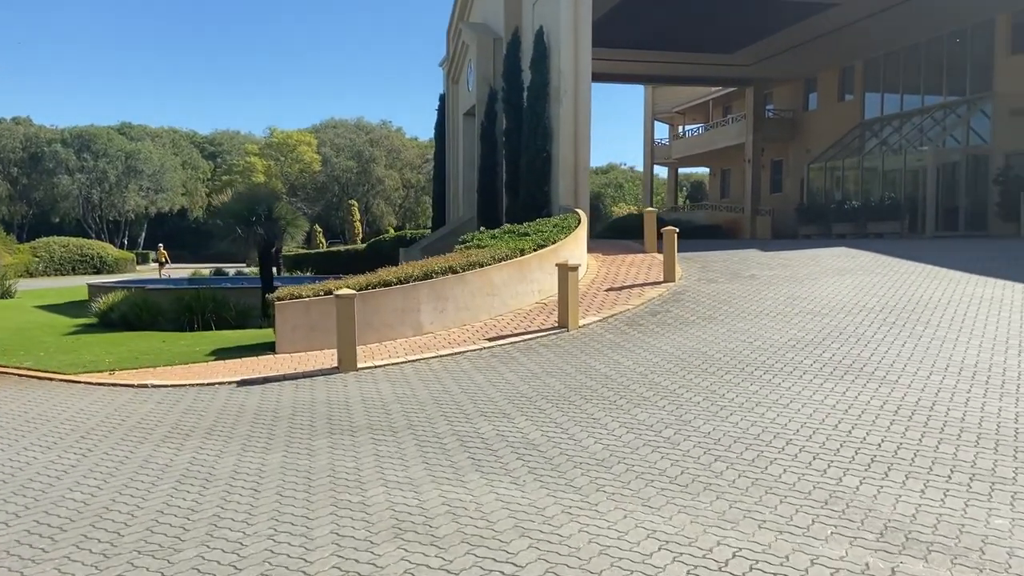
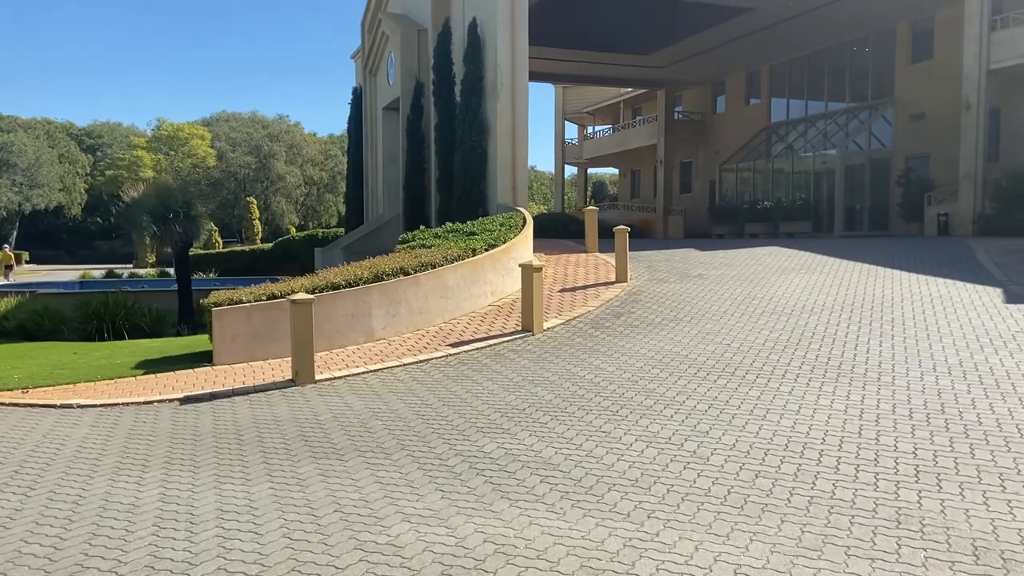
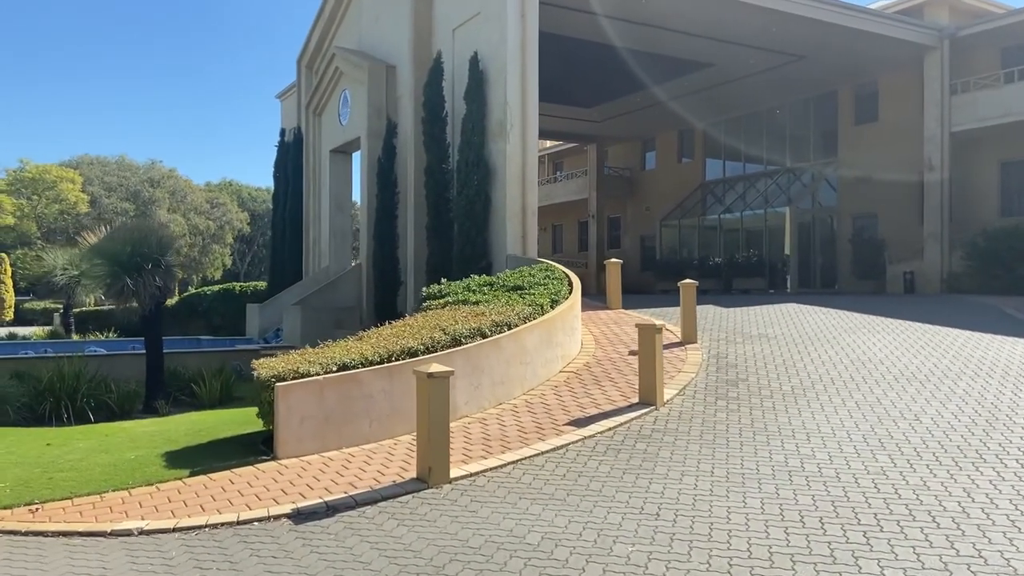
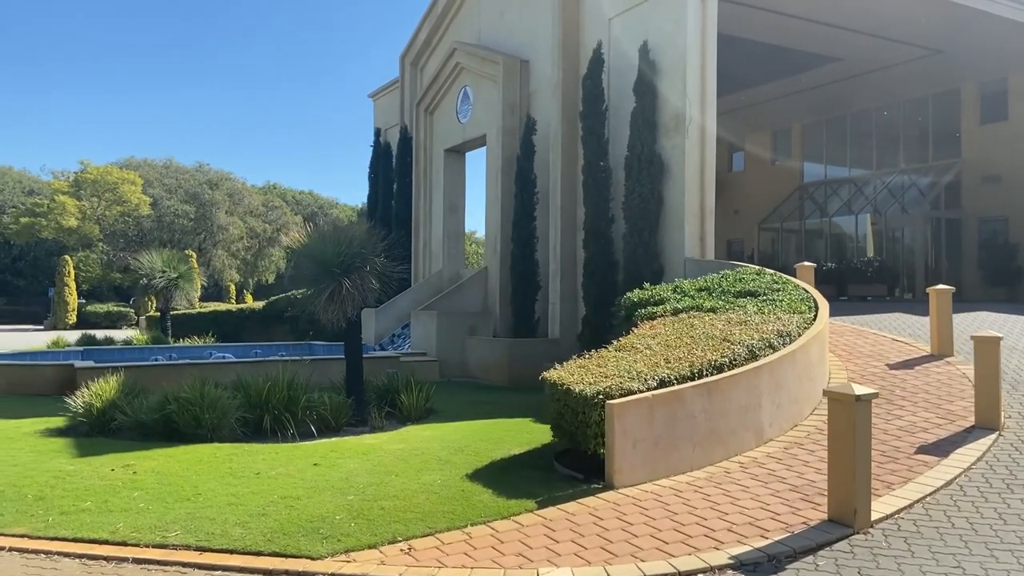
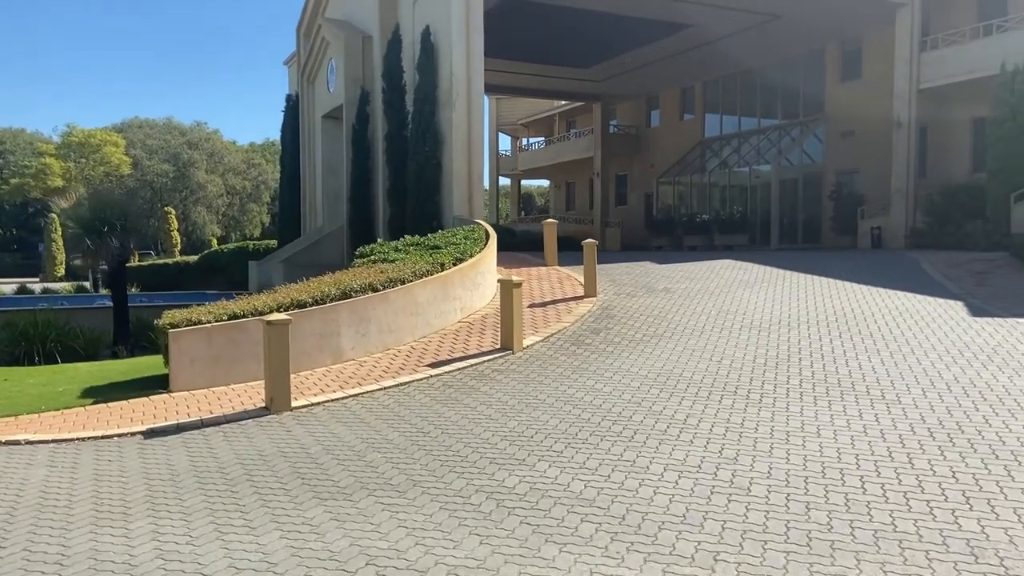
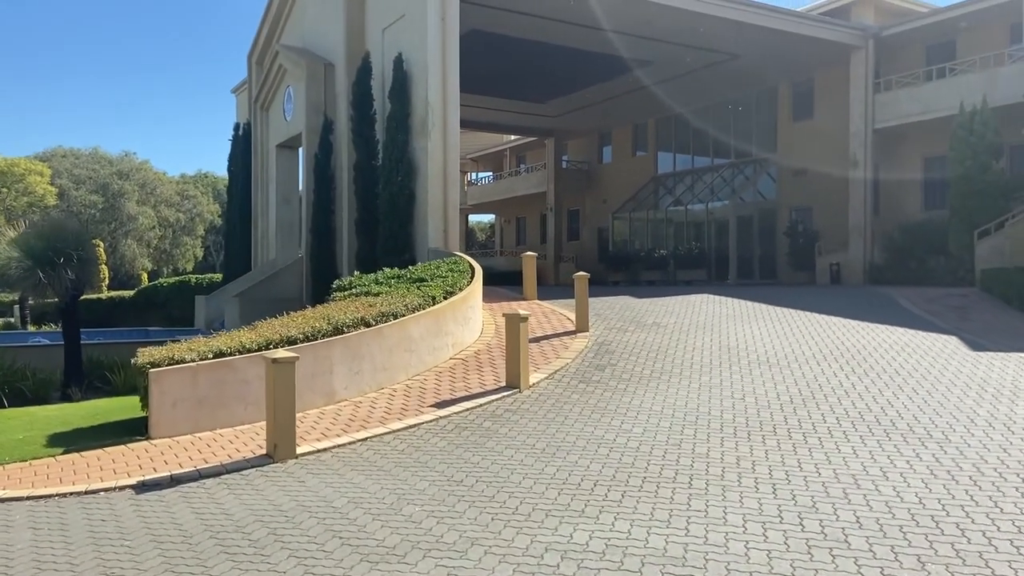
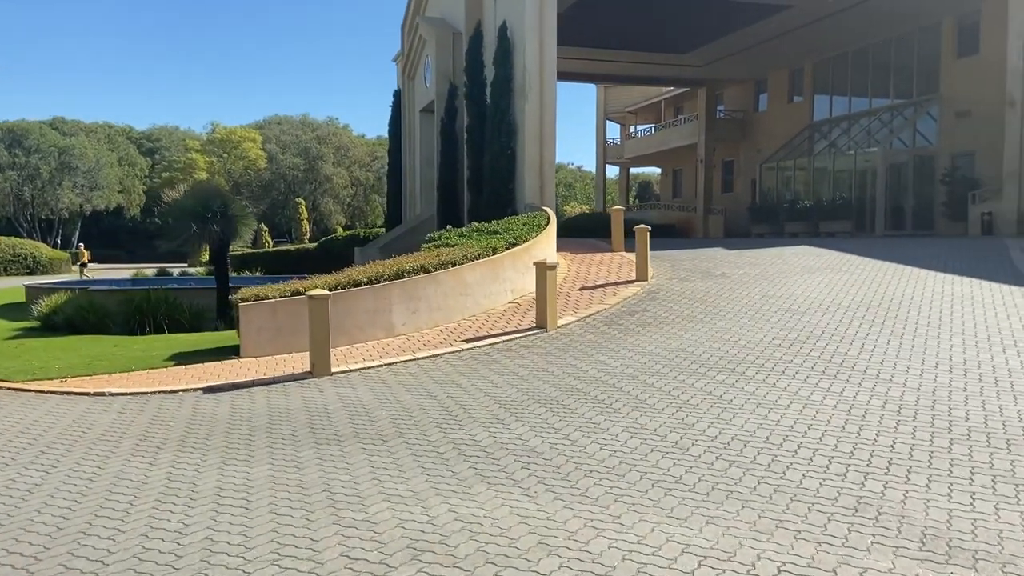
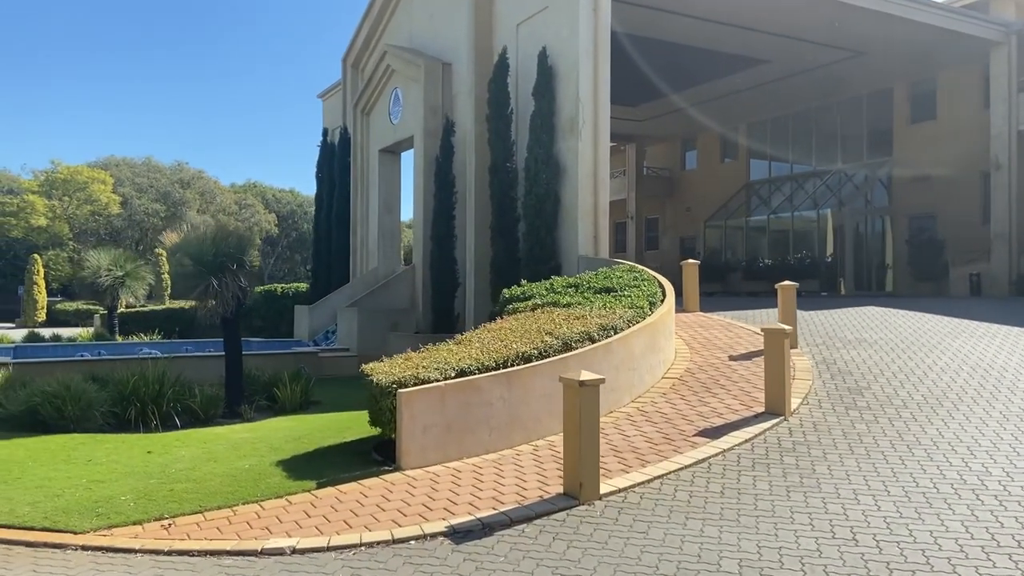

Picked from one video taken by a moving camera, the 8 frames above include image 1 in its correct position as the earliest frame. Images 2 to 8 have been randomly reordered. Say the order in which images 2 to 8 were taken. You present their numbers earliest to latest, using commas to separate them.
7, 2, 5, 6, 3, 8, 4
